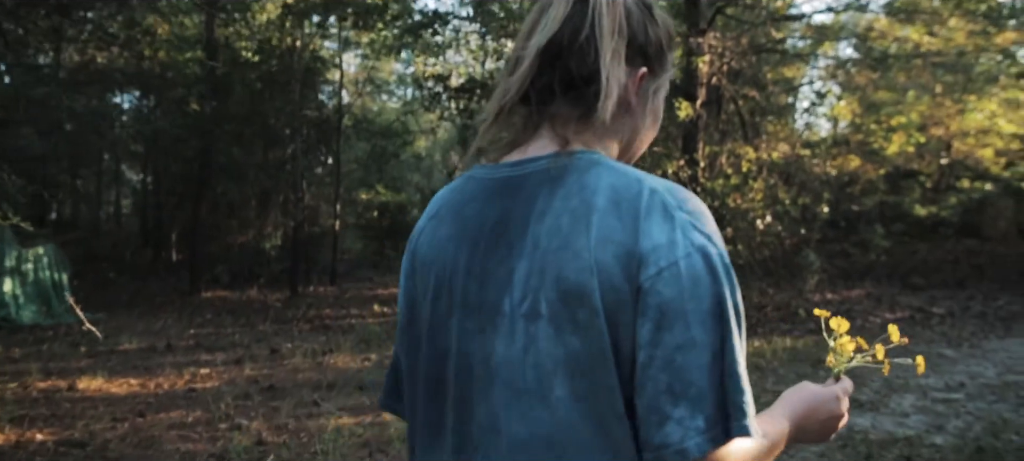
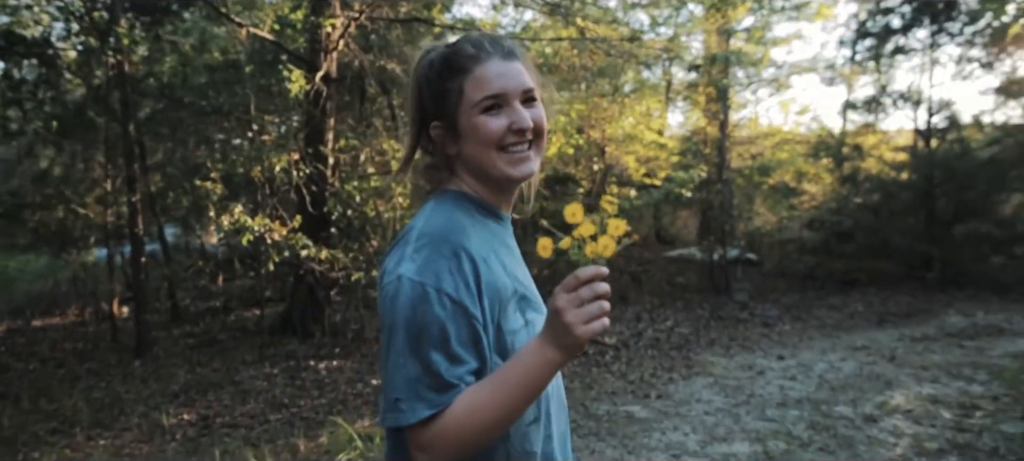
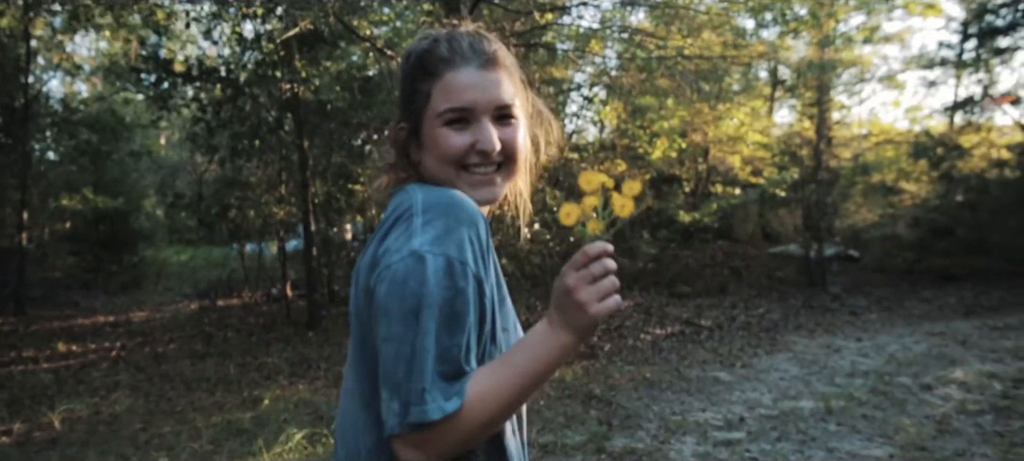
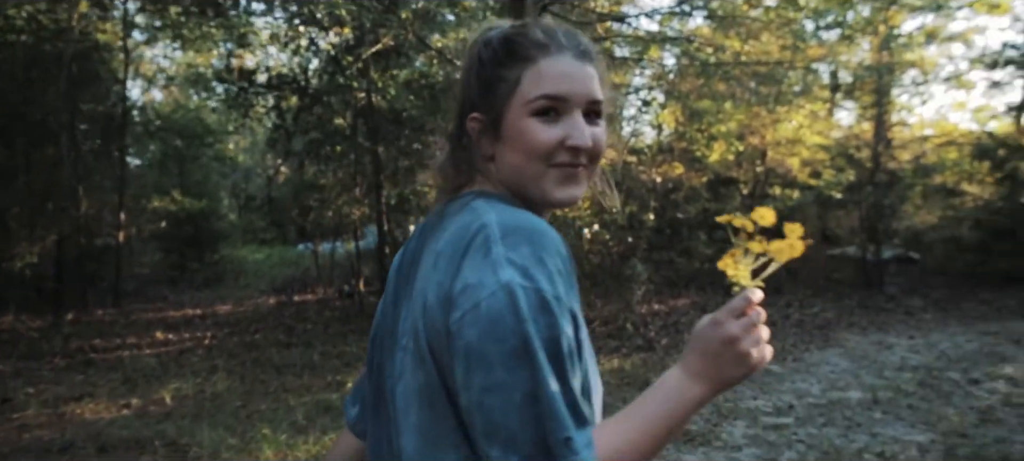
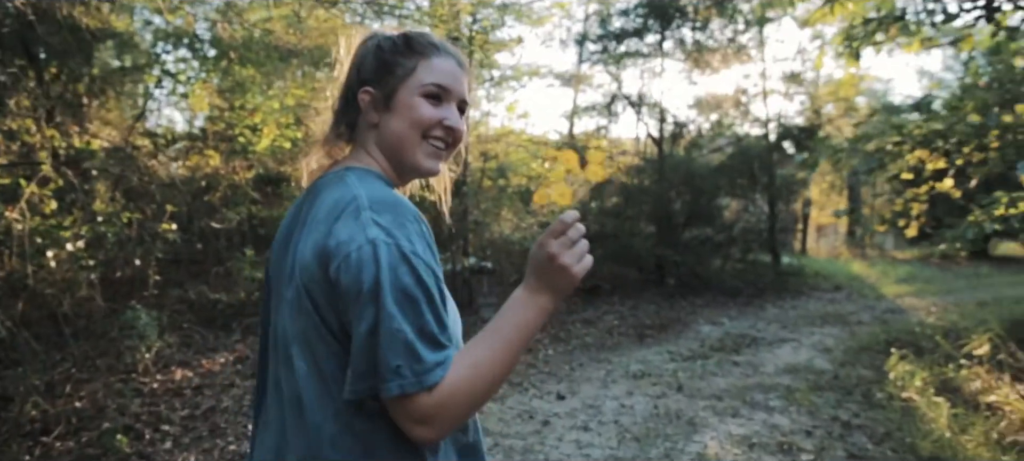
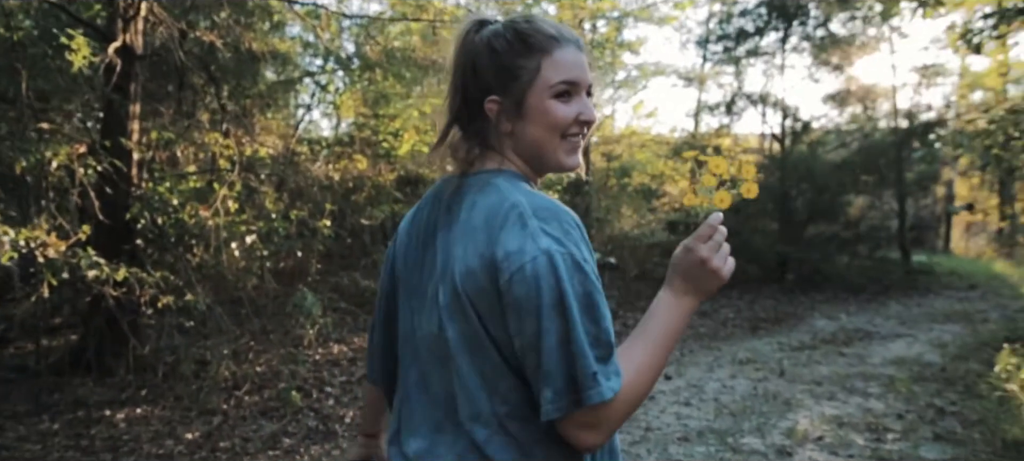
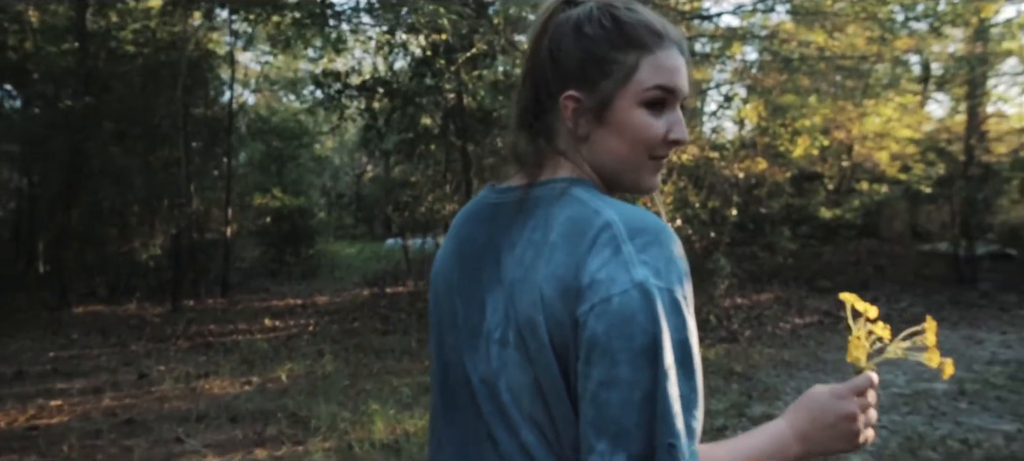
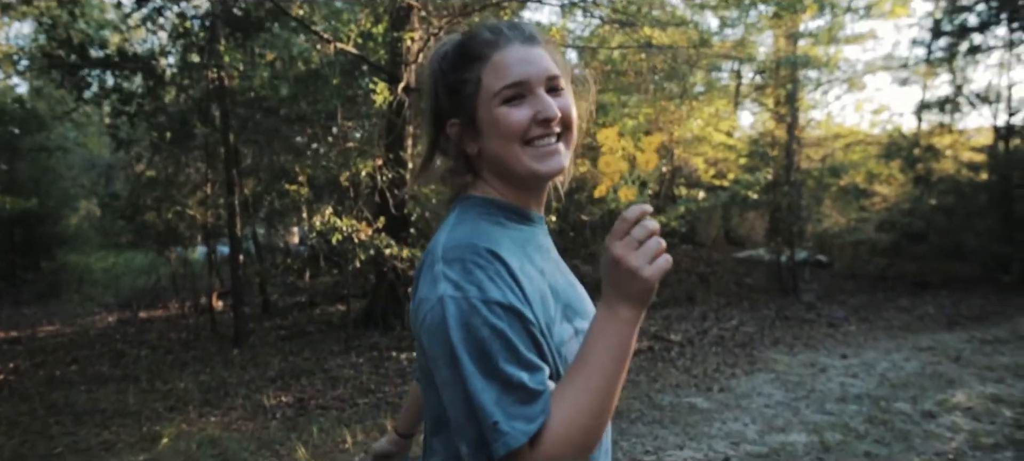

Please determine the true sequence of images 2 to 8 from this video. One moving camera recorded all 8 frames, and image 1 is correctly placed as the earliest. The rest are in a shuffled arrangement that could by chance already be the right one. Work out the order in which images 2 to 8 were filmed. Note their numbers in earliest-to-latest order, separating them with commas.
7, 4, 3, 8, 2, 6, 5
